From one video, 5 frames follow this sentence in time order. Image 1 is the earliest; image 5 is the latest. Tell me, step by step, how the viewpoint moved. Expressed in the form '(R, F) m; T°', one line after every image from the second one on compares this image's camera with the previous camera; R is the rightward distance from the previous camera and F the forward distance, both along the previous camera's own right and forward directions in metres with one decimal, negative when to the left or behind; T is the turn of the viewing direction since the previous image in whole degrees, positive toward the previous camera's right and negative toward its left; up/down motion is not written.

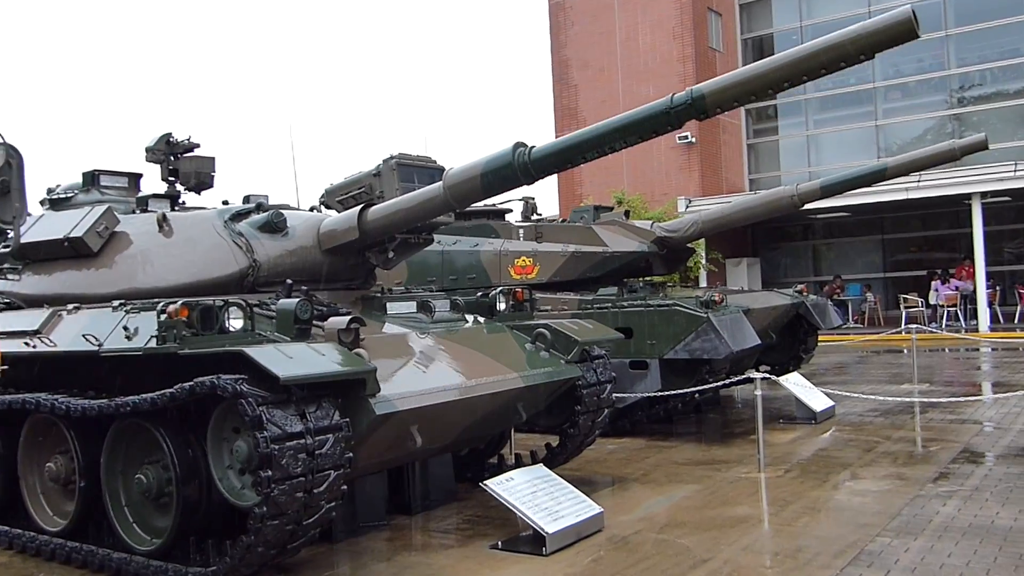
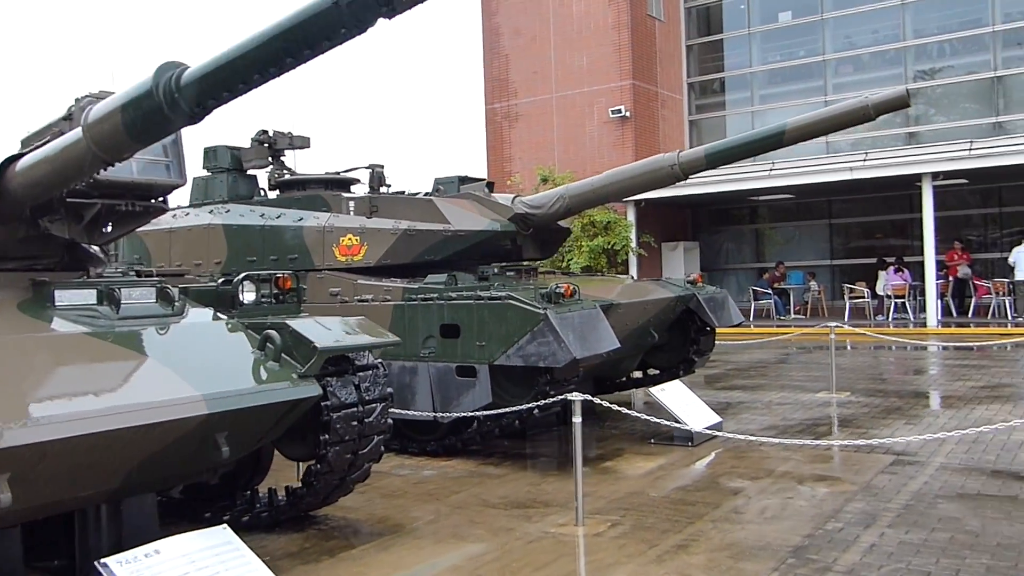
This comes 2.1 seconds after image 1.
(+1.6, +2.0) m; +1°
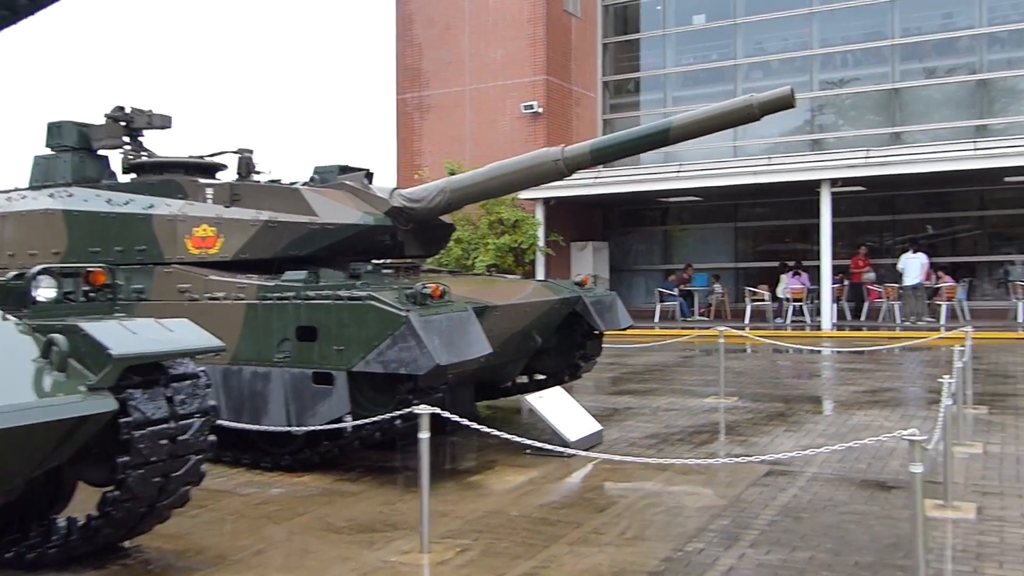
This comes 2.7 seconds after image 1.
(+0.5, +0.5) m; +4°
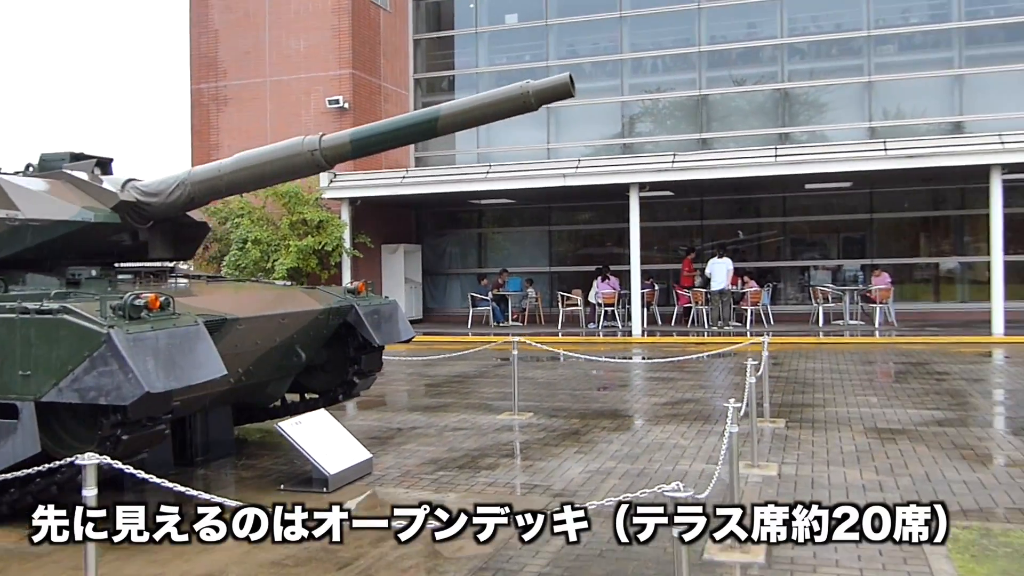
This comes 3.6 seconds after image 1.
(+0.6, +1.1) m; +10°
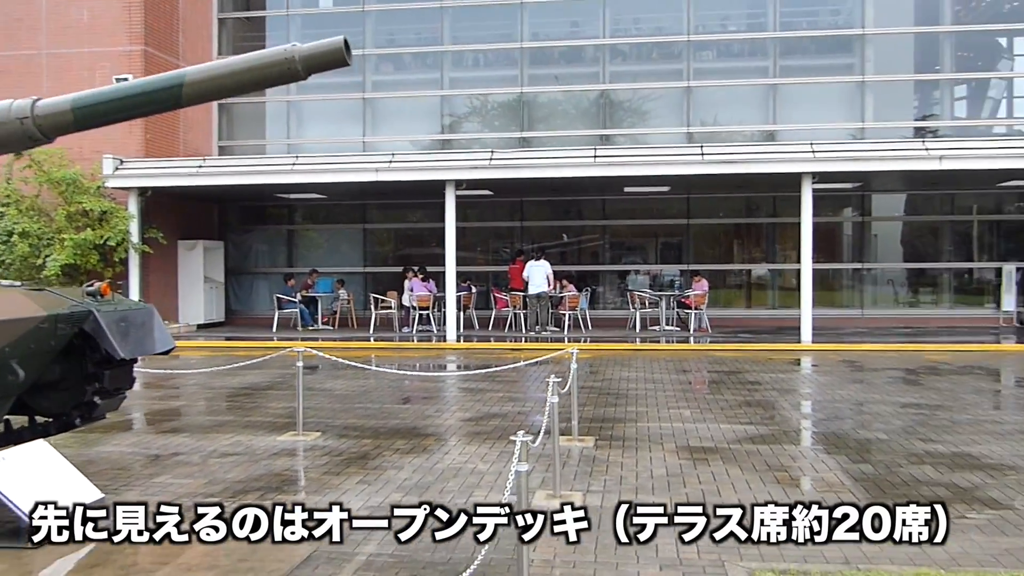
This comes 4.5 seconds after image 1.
(+0.4, +1.0) m; +10°
